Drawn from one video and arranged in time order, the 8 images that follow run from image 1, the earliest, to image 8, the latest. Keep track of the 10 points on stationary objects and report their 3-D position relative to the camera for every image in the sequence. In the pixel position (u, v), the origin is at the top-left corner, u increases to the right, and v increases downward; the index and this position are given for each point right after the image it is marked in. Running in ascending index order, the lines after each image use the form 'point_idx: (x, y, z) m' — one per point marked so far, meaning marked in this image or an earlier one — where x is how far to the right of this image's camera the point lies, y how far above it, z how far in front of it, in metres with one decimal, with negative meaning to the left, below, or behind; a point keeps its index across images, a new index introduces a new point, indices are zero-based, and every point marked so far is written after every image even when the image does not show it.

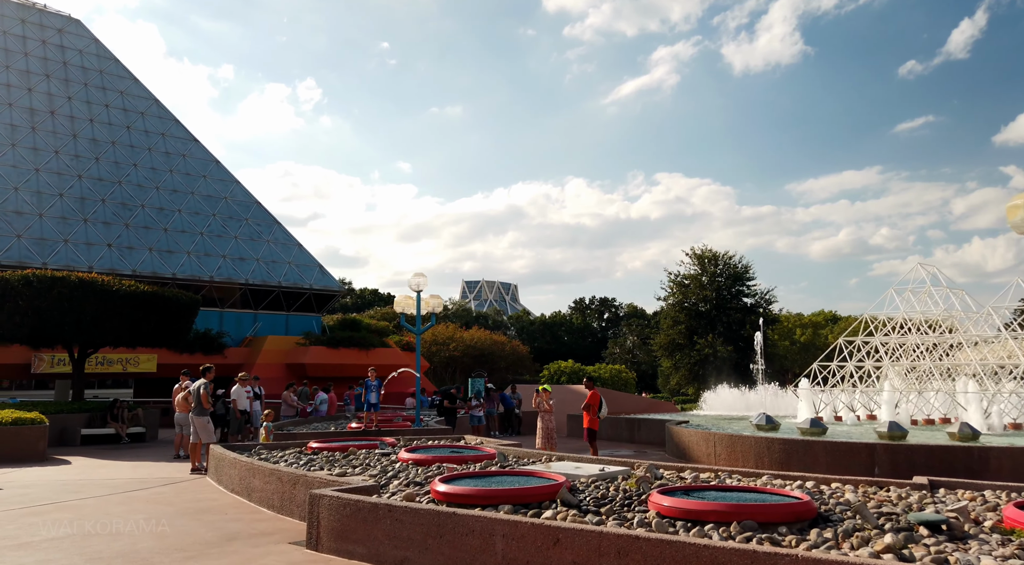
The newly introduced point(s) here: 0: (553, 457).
0: (+0.6, -2.3, +10.0) m
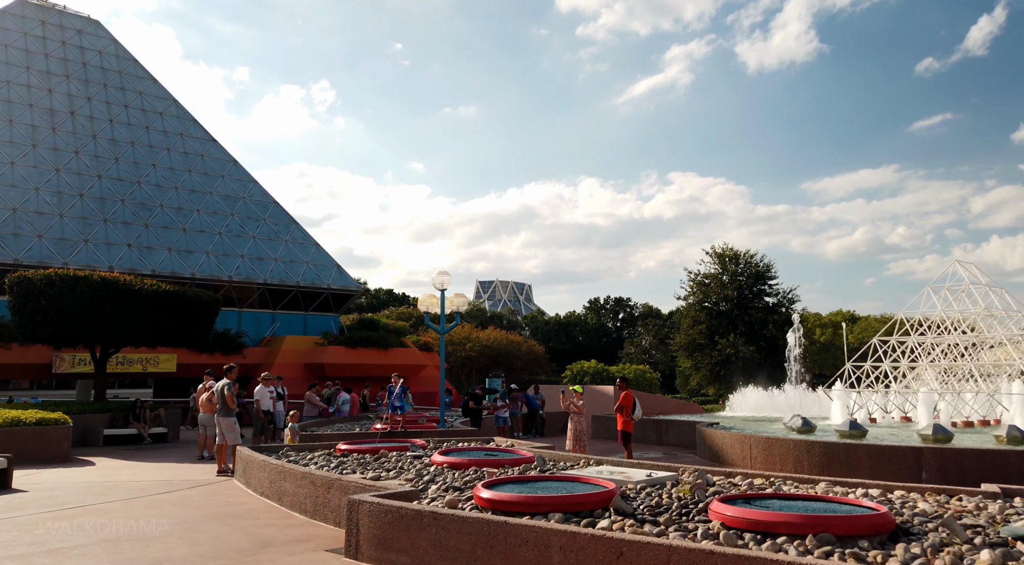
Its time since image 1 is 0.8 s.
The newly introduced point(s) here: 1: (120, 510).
0: (+1.1, -2.3, +9.6) m
1: (-4.7, -2.8, +9.0) m
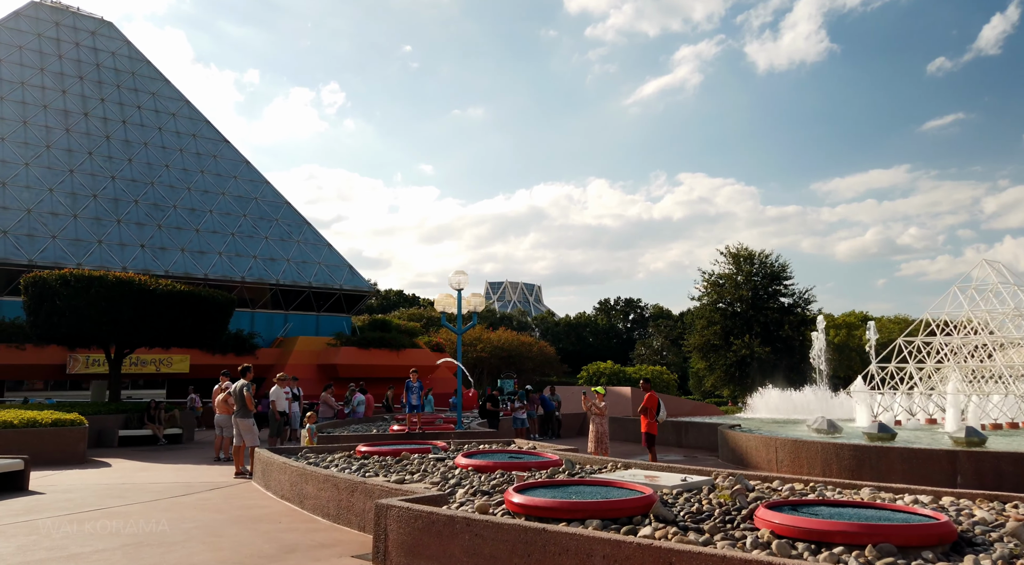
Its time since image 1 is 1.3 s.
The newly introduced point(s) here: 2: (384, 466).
0: (+1.4, -2.3, +9.4) m
1: (-4.4, -2.7, +8.8) m
2: (-1.7, -2.4, +9.5) m
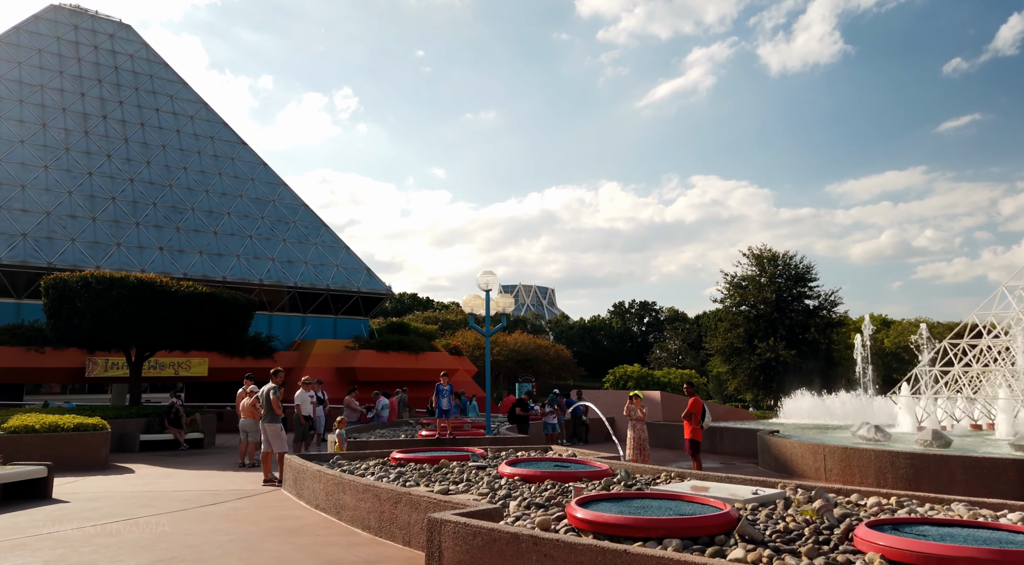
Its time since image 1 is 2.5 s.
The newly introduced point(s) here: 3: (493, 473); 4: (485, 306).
0: (+2.0, -2.3, +8.8) m
1: (-3.8, -2.7, +8.3) m
2: (-1.1, -2.3, +9.0) m
3: (-0.2, -2.3, +8.9) m
4: (-0.7, -0.6, +18.0) m
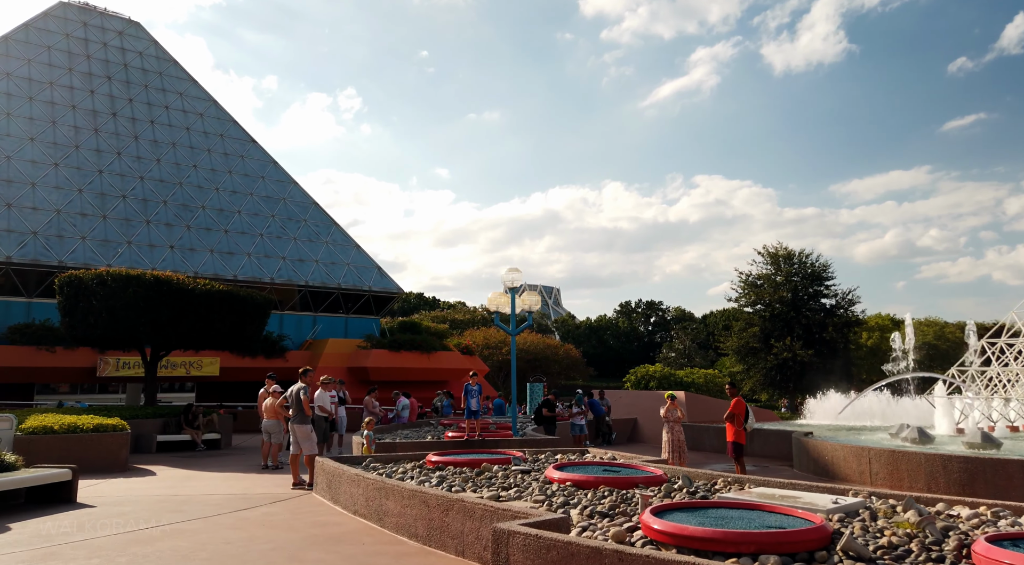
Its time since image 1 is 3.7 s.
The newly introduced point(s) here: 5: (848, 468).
0: (+2.5, -2.2, +8.4) m
1: (-3.3, -2.7, +7.9) m
2: (-0.5, -2.3, +8.6) m
3: (+0.3, -2.3, +8.5) m
4: (0.0, -0.5, +17.6) m
5: (+6.0, -3.3, +13.3) m
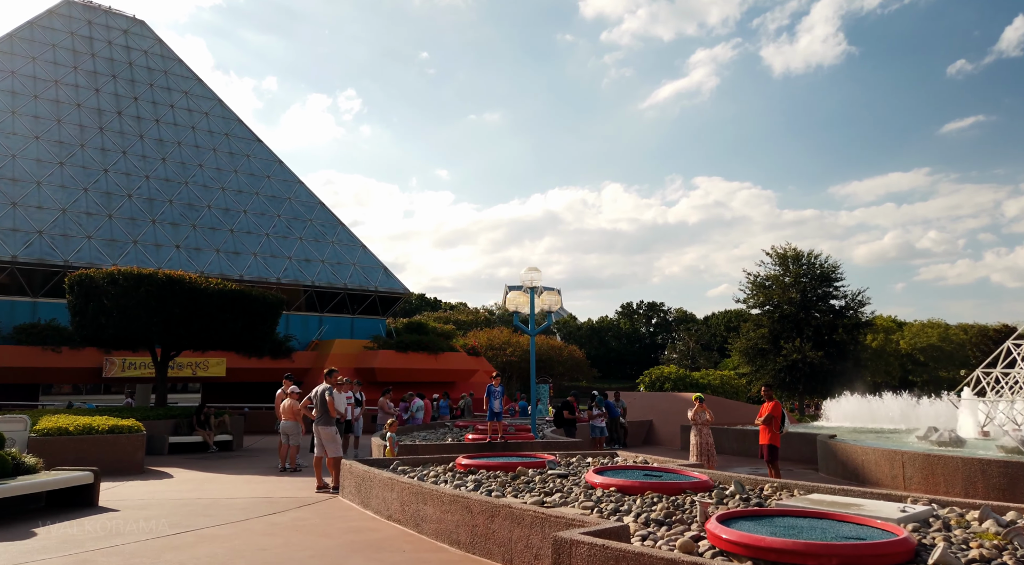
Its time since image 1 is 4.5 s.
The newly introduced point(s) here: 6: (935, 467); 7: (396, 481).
0: (+3.0, -2.2, +8.1) m
1: (-2.8, -2.6, +7.7) m
2: (-0.1, -2.3, +8.4) m
3: (+0.8, -2.2, +8.3) m
4: (+0.4, -0.5, +17.3) m
5: (+6.5, -3.3, +13.0) m
6: (+6.8, -3.0, +12.0) m
7: (-1.3, -2.3, +8.5) m
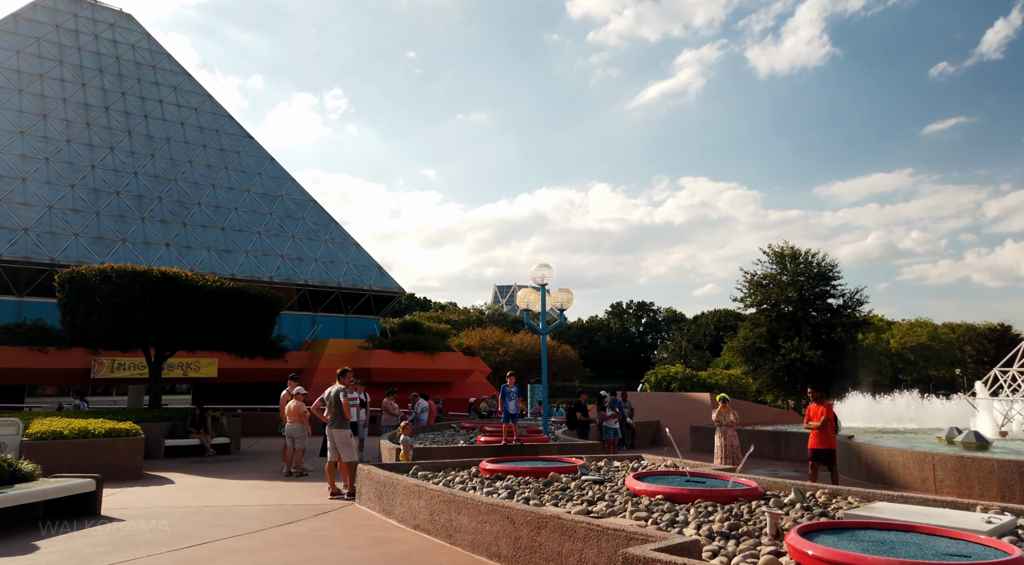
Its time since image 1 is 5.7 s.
0: (+3.4, -2.2, +7.7) m
1: (-2.4, -2.6, +7.1) m
2: (+0.3, -2.2, +7.9) m
3: (+1.2, -2.2, +7.8) m
4: (+0.6, -0.4, +16.8) m
5: (+6.8, -3.3, +12.7) m
6: (+7.1, -2.9, +11.6) m
7: (-1.0, -2.2, +7.9) m
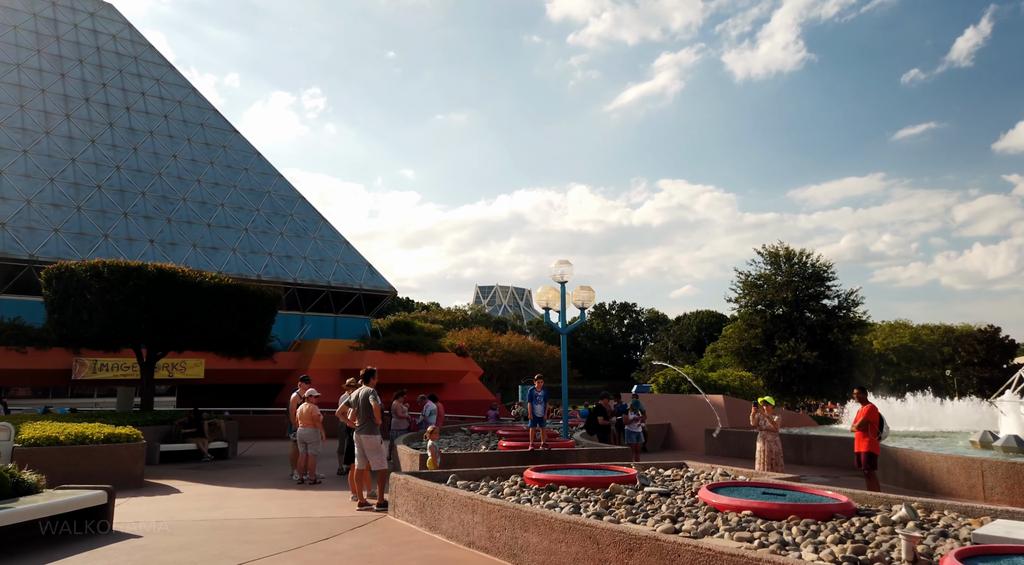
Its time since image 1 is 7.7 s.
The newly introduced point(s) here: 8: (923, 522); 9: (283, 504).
0: (+4.0, -2.1, +7.1) m
1: (-1.8, -2.5, +6.4) m
2: (+0.9, -2.2, +7.2) m
3: (+1.8, -2.1, +7.1) m
4: (+1.0, -0.4, +16.1) m
5: (+7.3, -3.2, +12.2) m
6: (+7.7, -2.9, +11.1) m
7: (-0.3, -2.2, +7.2) m
8: (+3.4, -2.0, +6.2) m
9: (-3.2, -3.1, +10.3) m
